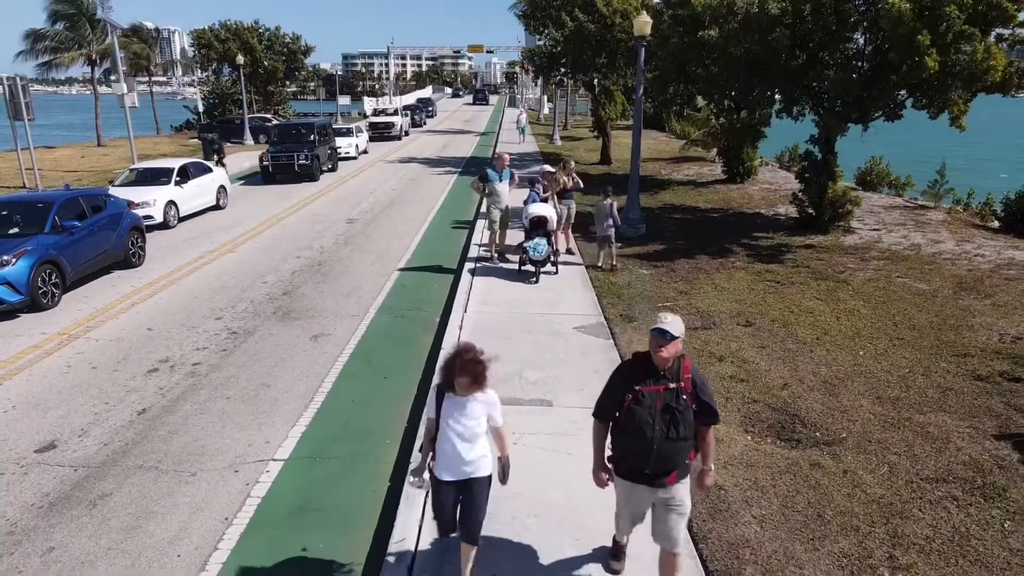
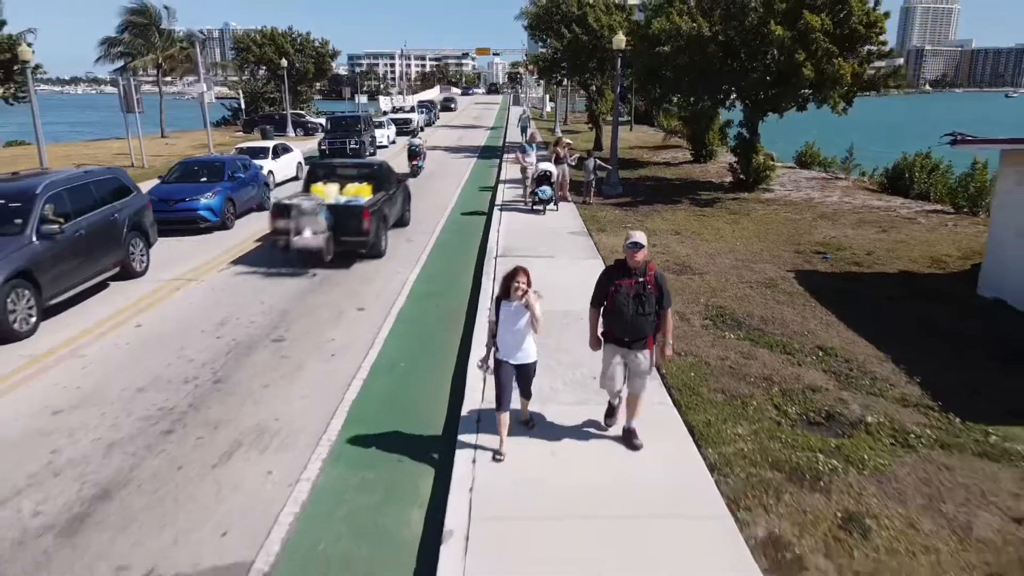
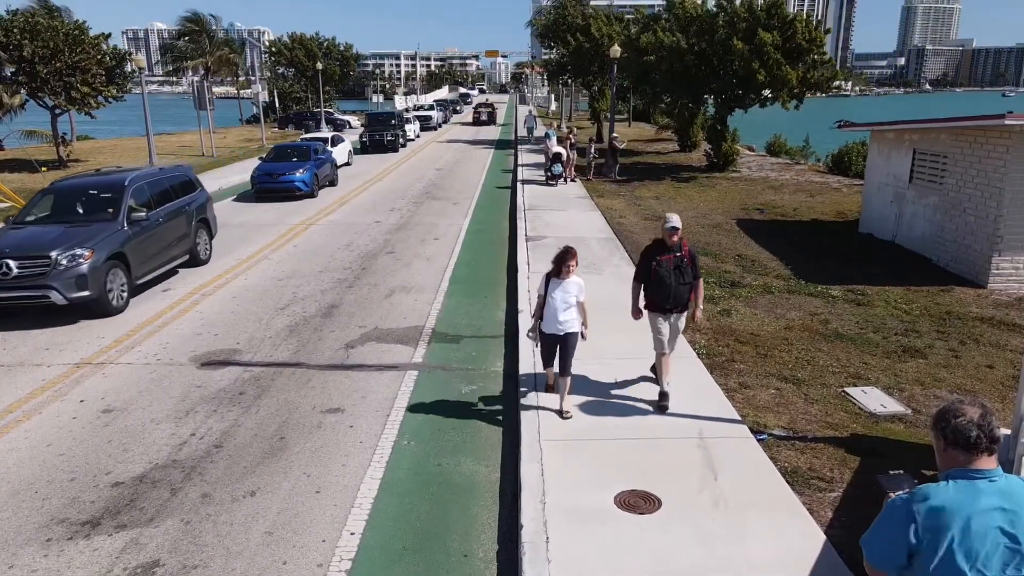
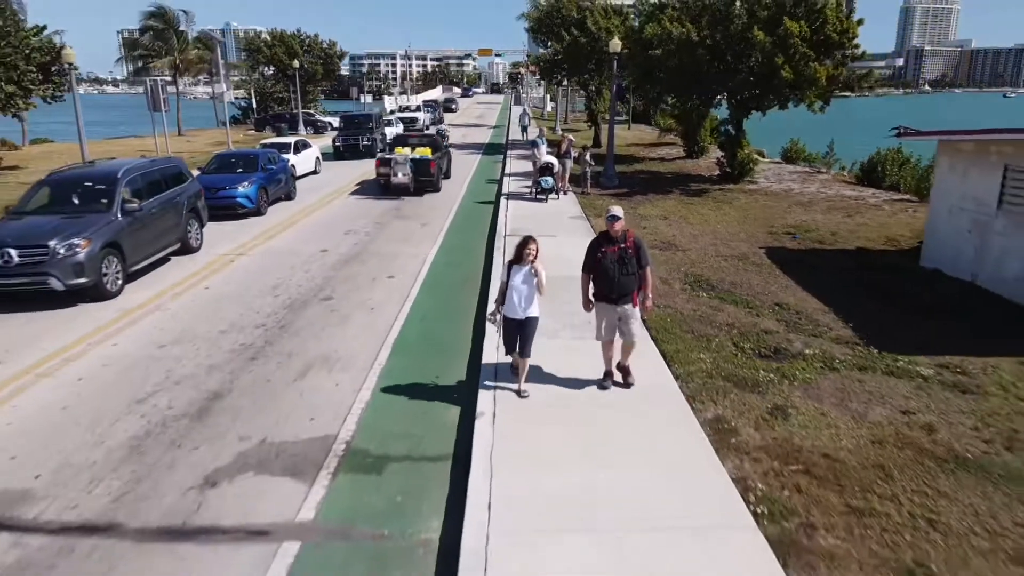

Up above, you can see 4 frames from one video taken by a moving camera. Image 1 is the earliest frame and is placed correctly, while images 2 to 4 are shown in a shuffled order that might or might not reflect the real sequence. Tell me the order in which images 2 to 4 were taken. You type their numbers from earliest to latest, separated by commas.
2, 4, 3
